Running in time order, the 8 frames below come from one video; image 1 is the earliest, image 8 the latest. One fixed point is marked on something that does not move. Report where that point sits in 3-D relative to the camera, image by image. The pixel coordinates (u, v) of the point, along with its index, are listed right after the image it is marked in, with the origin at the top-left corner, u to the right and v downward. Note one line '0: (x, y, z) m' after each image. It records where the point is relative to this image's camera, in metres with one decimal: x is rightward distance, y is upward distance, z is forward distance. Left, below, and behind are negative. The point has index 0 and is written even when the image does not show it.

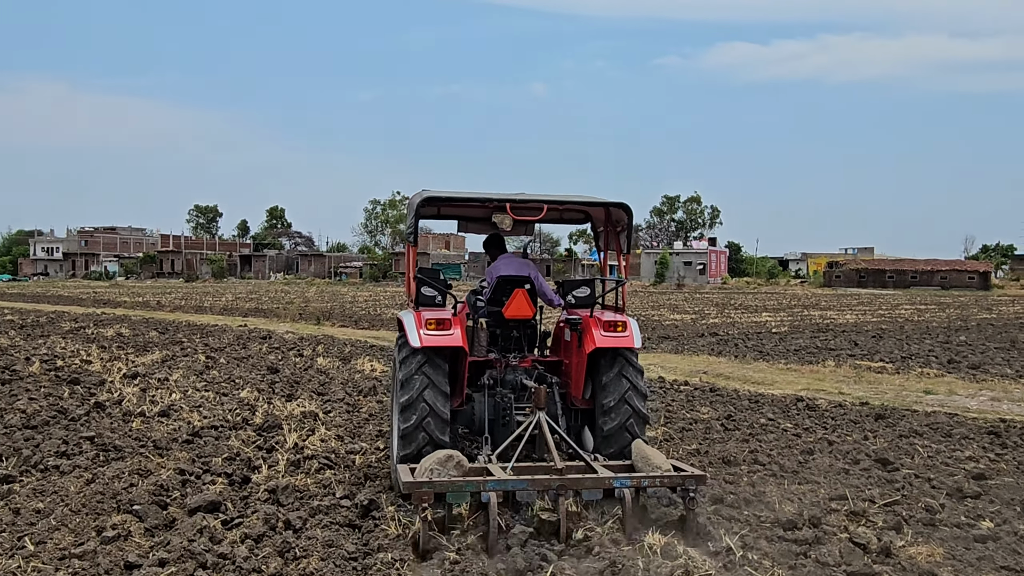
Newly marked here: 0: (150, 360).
0: (-5.3, -1.1, +11.8) m
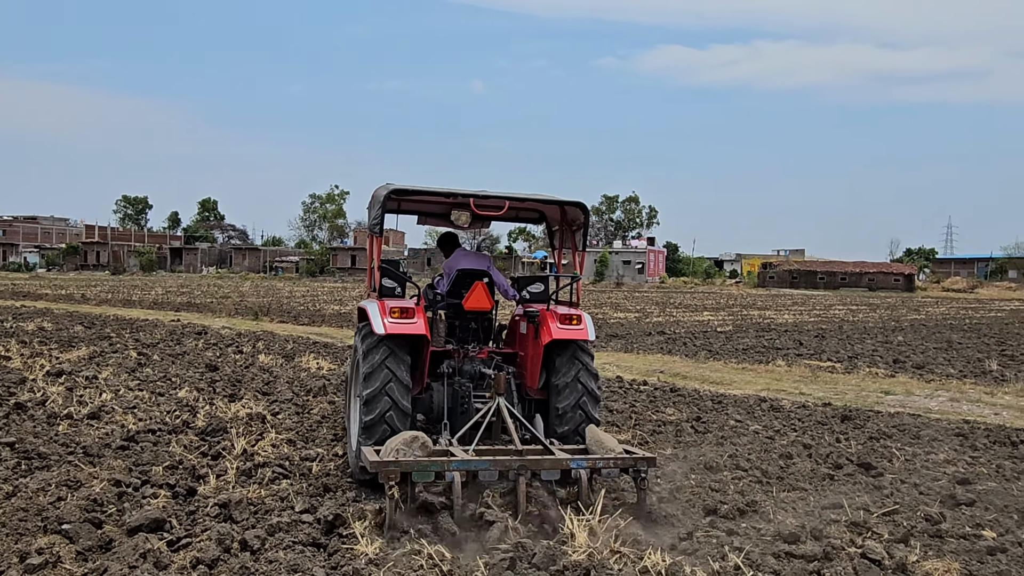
0: (-6.0, -0.9, +11.0) m
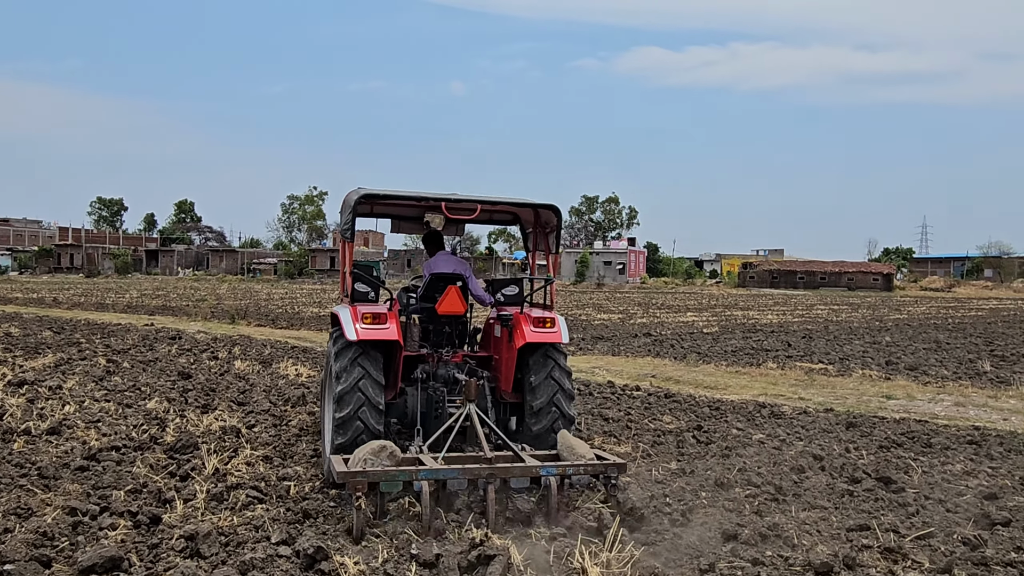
0: (-6.1, -1.0, +10.4) m
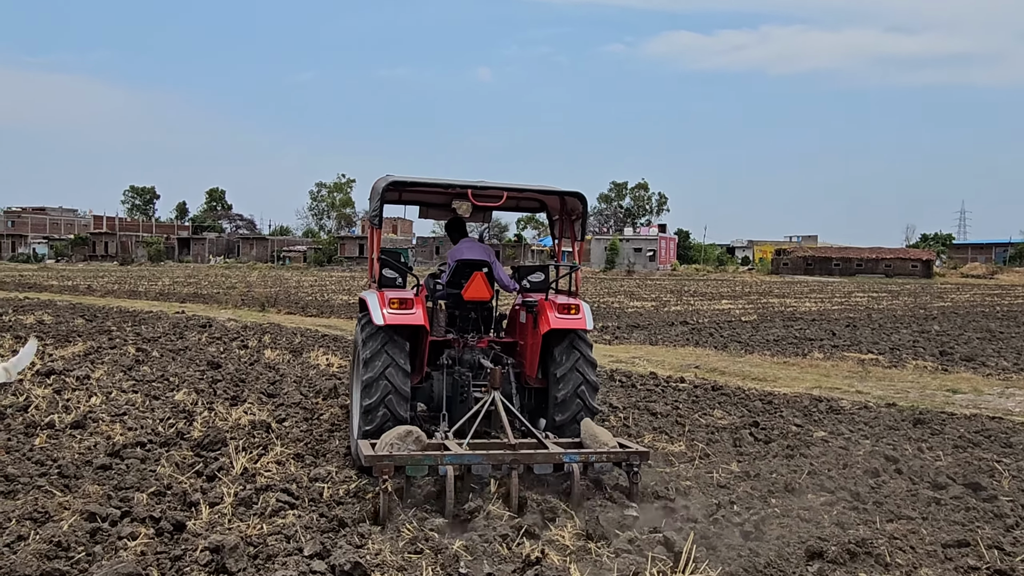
0: (-5.7, -0.8, +10.3) m
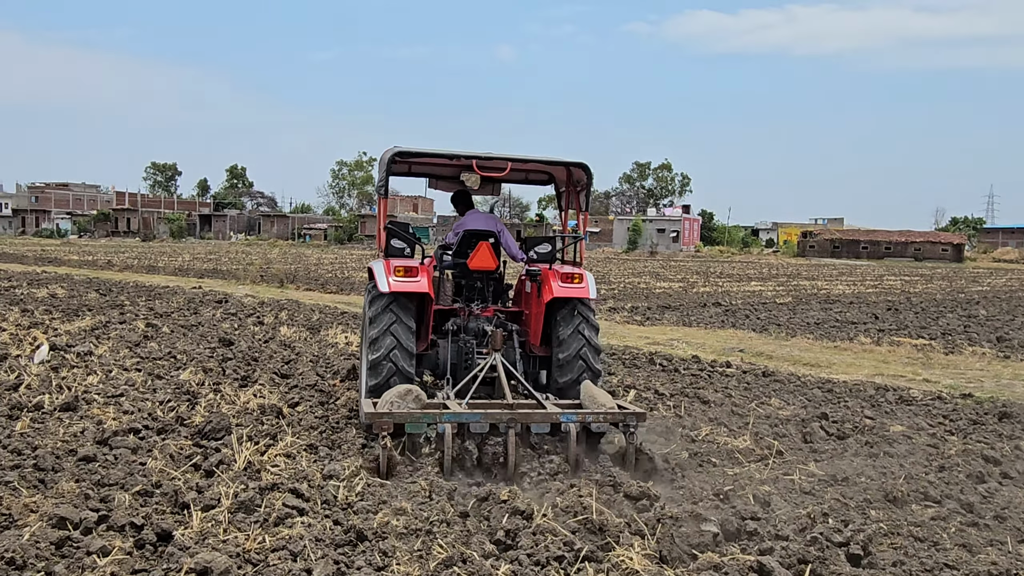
0: (-5.3, -0.5, +9.7) m
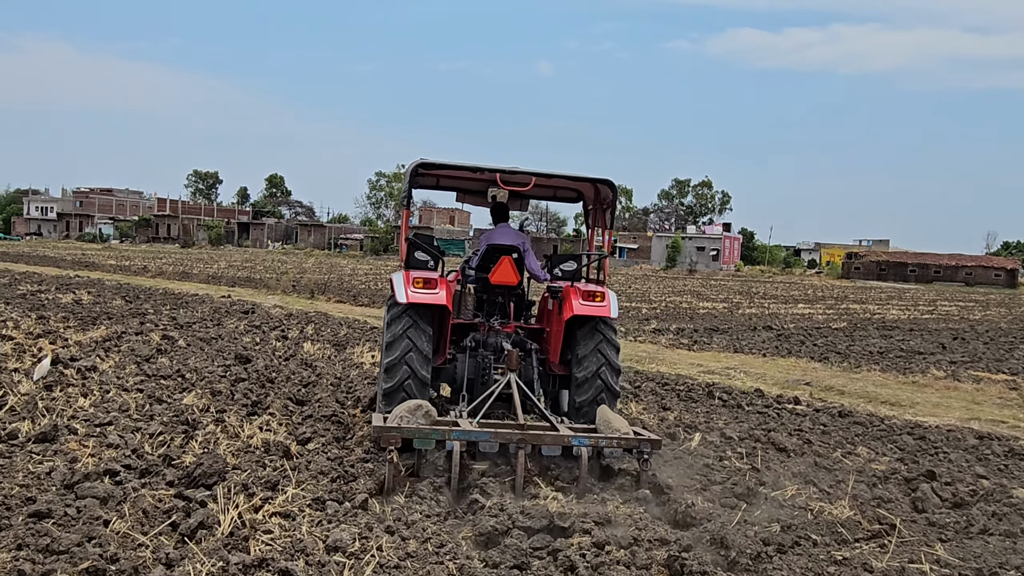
0: (-4.8, -0.6, +9.1) m
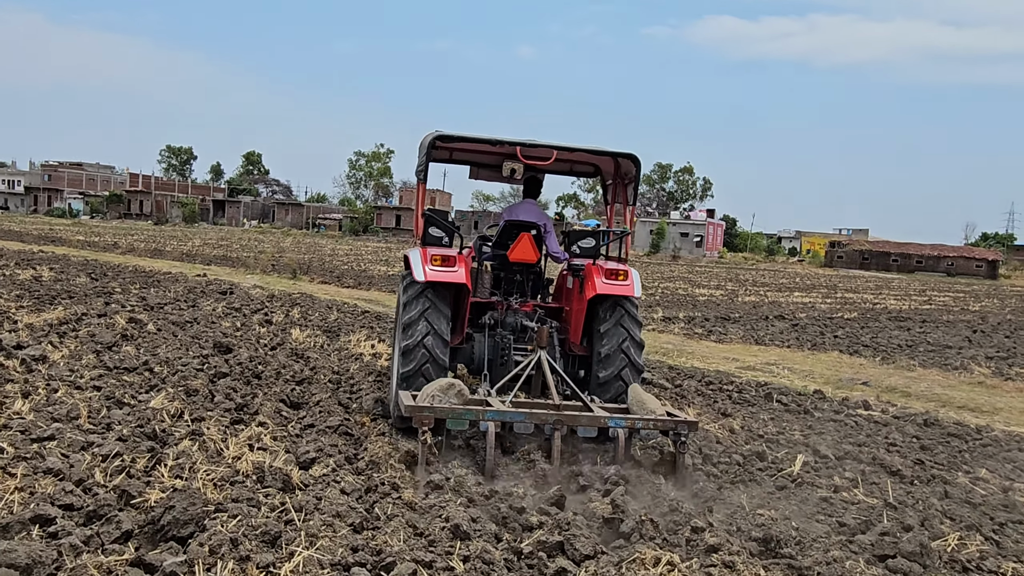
0: (-4.6, -0.3, +7.9) m
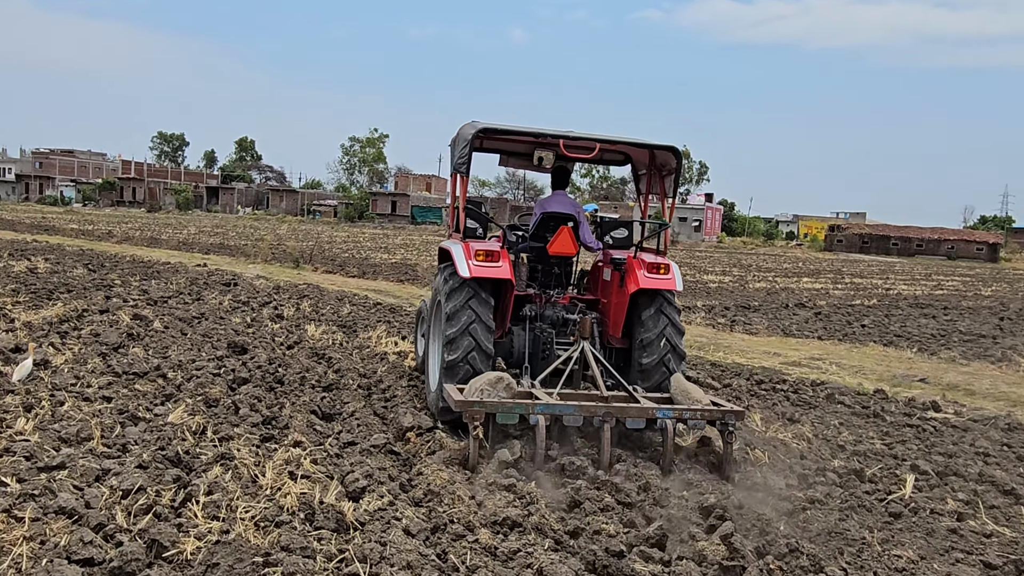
0: (-4.3, -0.3, +7.4) m
